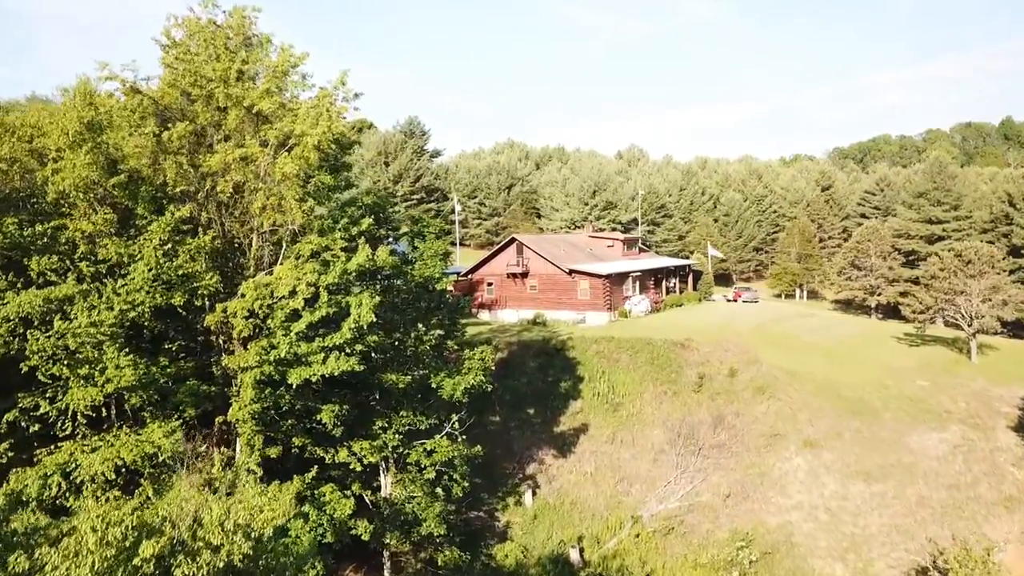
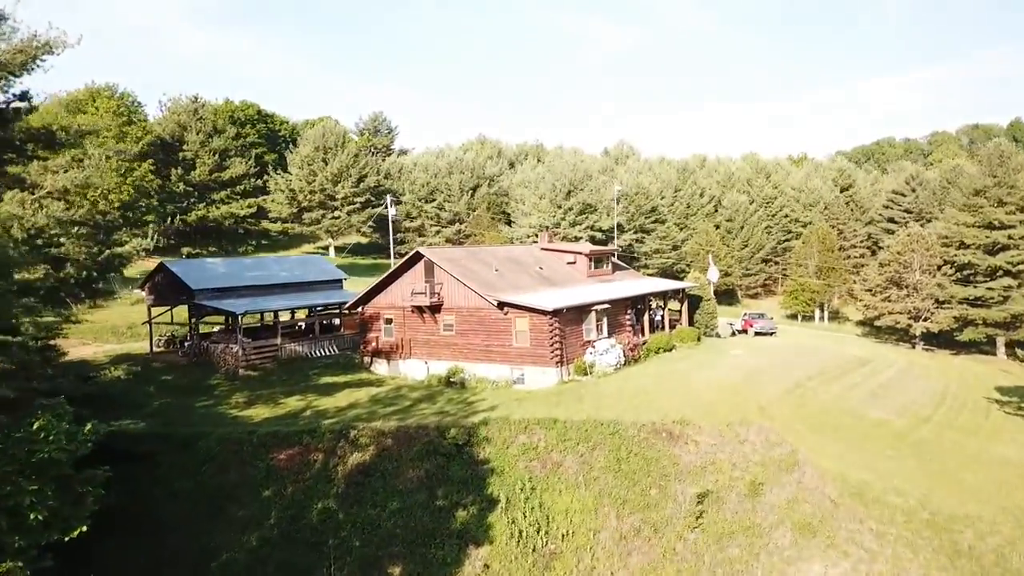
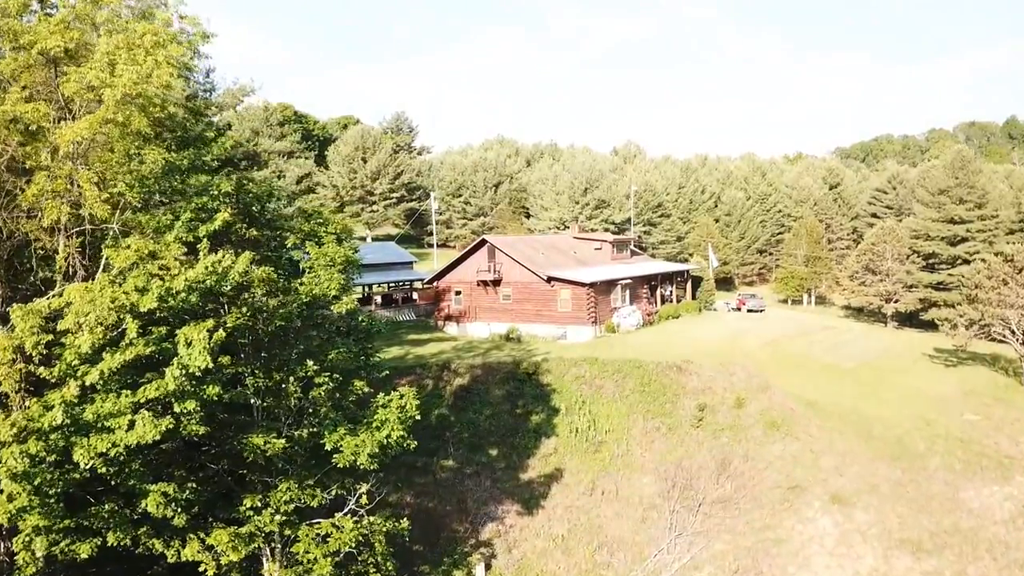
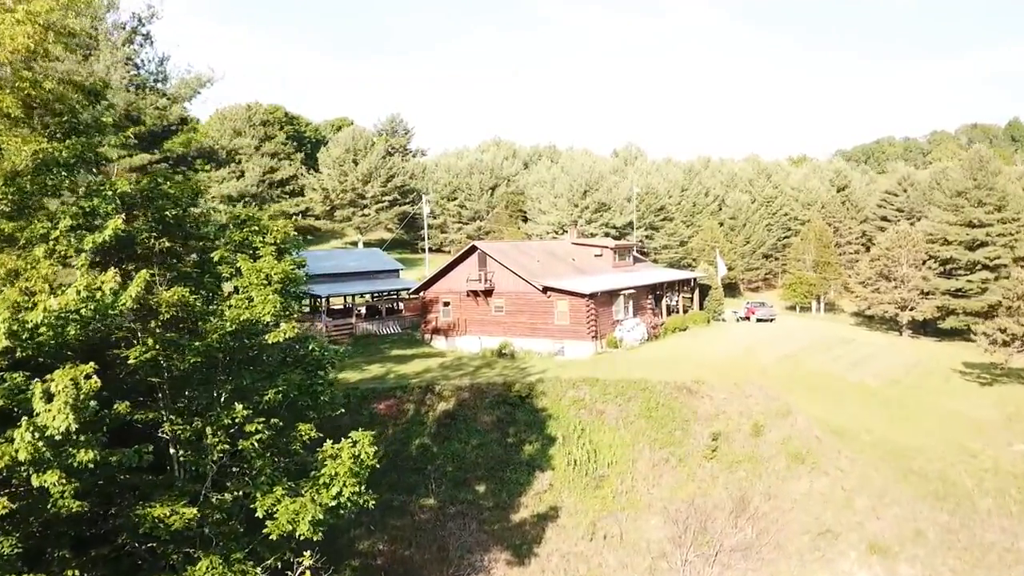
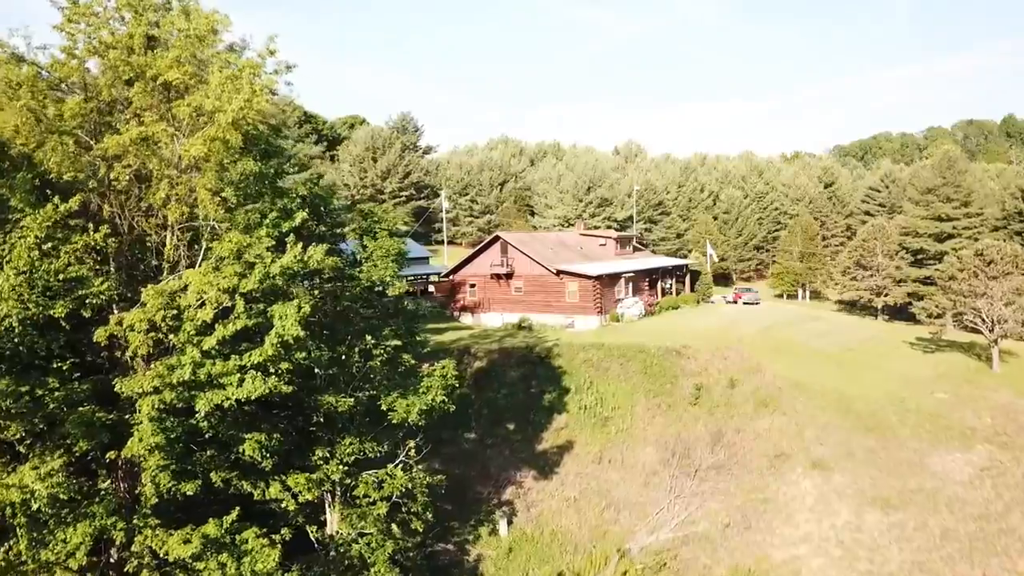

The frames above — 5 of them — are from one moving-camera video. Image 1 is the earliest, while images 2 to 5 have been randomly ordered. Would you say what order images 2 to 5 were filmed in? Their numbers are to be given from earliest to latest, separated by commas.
5, 3, 4, 2
